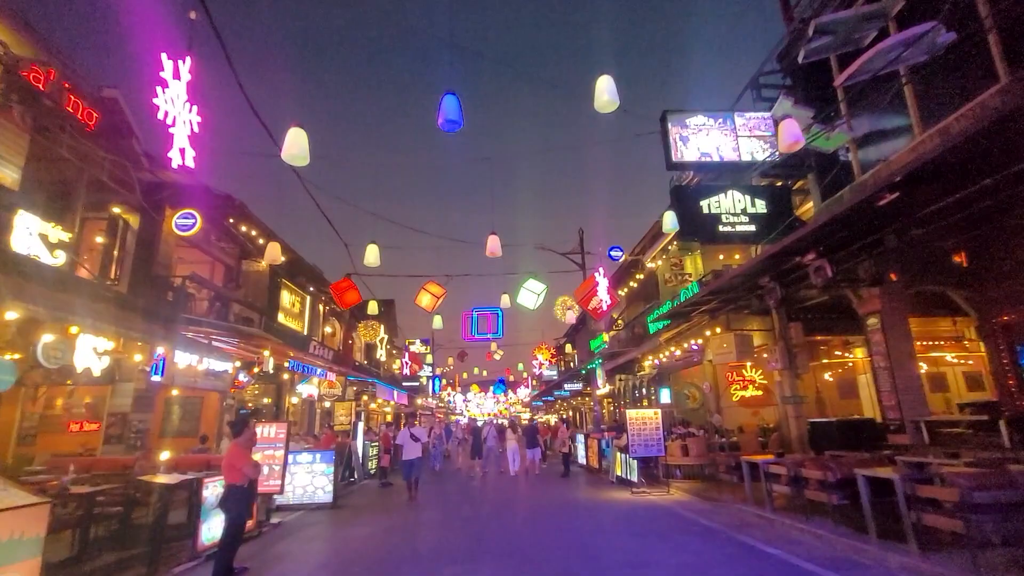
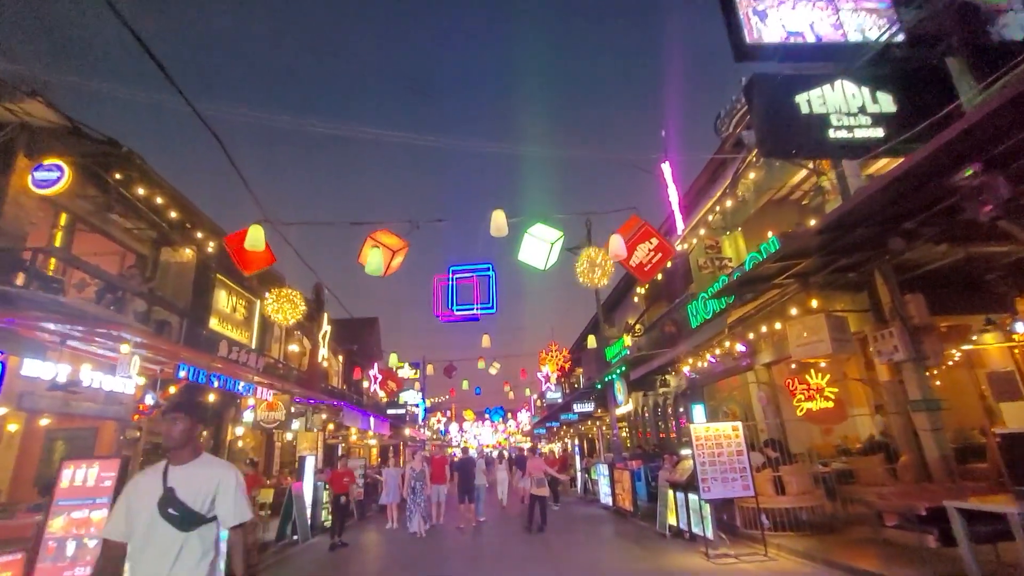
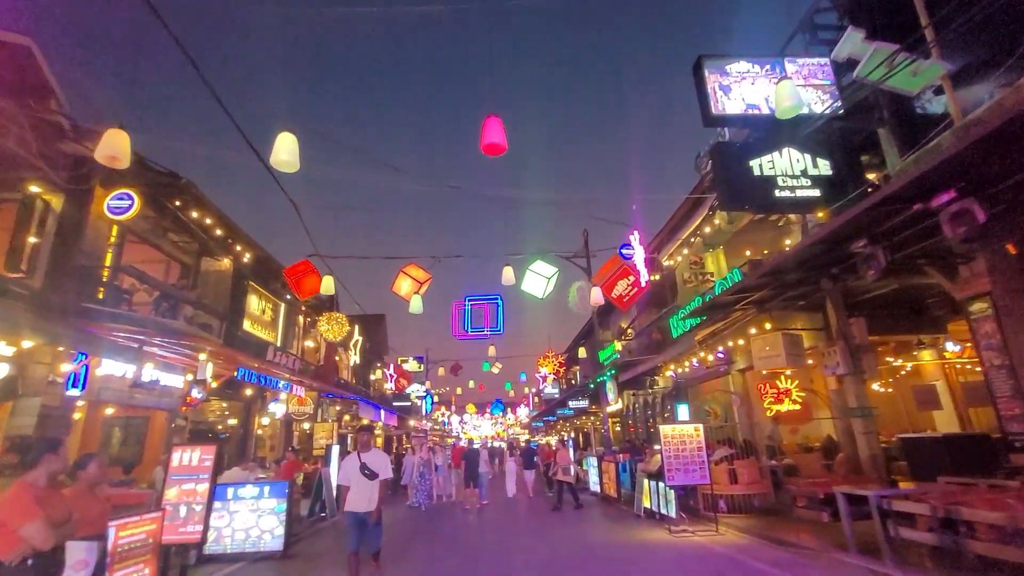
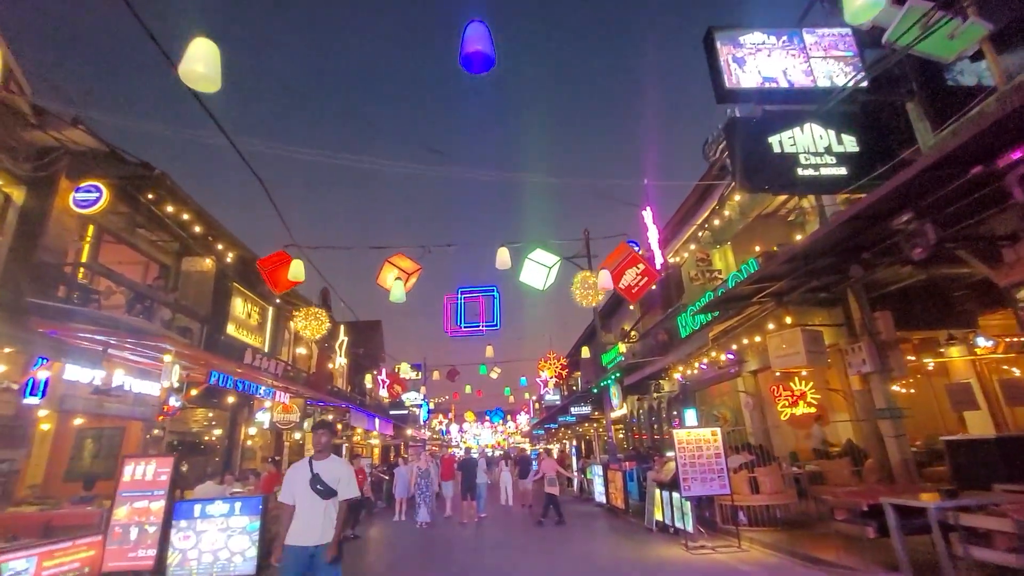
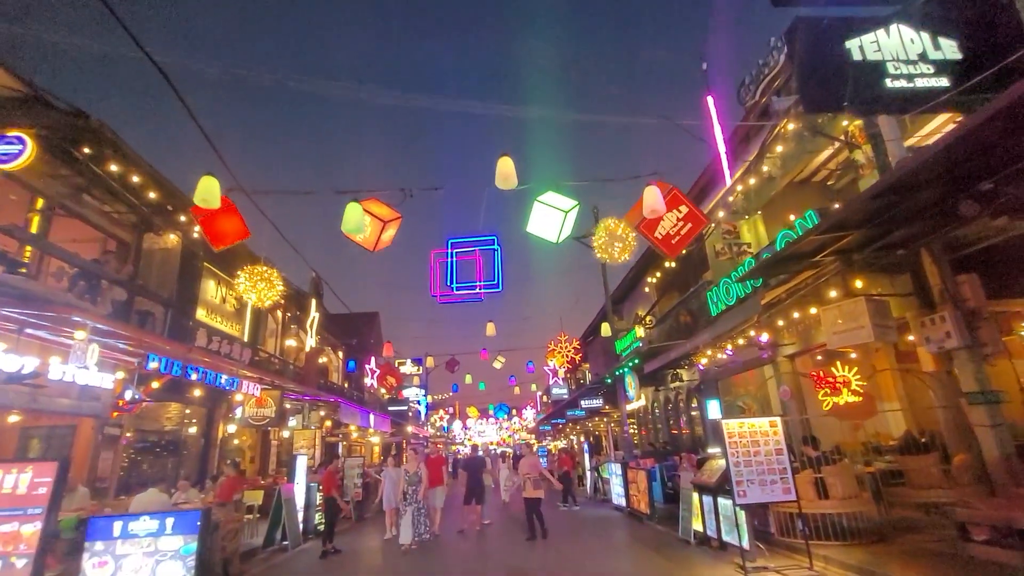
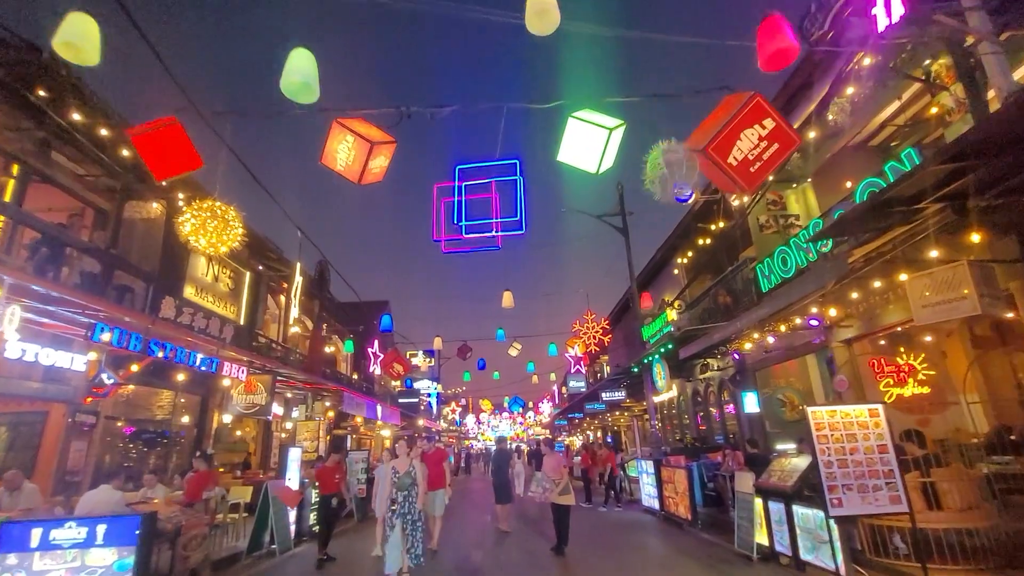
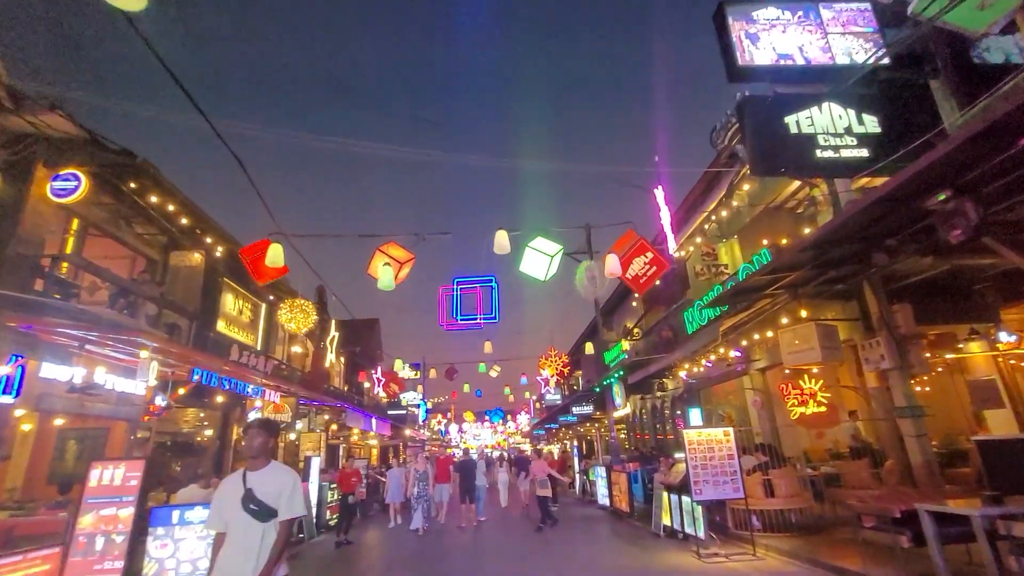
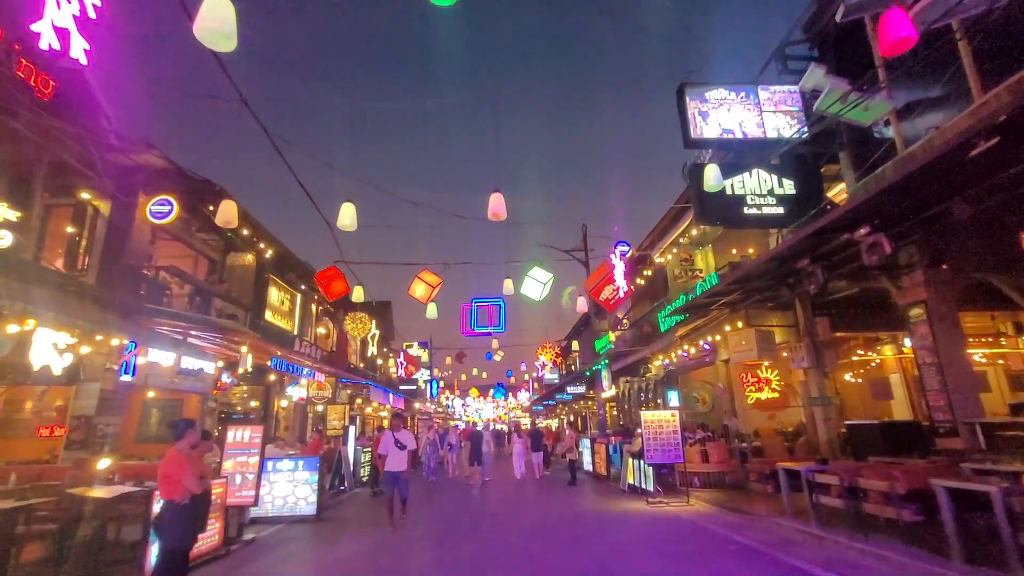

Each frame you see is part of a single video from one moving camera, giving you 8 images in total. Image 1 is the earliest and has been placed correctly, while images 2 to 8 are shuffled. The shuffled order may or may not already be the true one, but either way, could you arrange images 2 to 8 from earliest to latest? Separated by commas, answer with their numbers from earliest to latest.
8, 3, 4, 7, 2, 5, 6
